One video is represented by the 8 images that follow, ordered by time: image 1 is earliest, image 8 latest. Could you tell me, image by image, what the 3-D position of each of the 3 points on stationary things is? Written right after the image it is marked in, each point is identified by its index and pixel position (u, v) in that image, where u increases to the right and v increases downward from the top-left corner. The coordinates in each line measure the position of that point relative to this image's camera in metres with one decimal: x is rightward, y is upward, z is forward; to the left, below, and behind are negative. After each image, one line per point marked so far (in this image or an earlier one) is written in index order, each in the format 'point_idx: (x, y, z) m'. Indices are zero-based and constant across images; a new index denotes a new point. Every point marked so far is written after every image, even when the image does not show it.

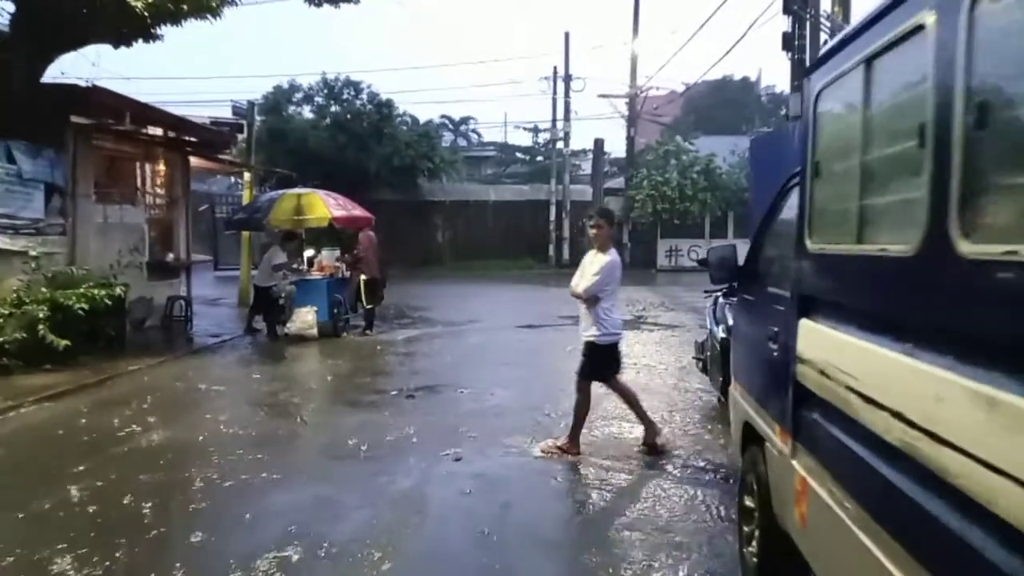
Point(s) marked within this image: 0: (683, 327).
0: (+3.6, -0.8, +14.6) m
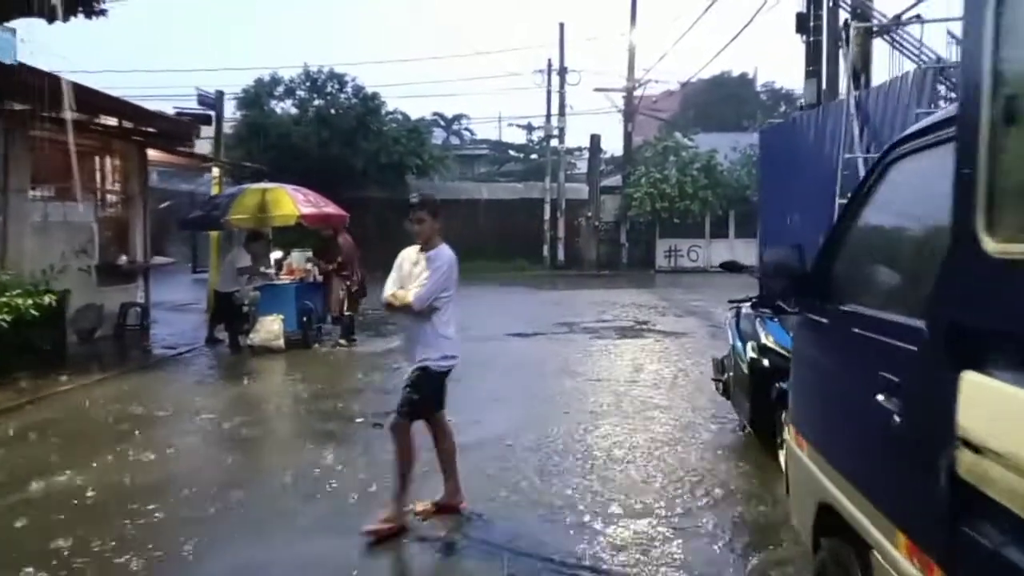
0: (+3.4, -0.9, +13.3) m
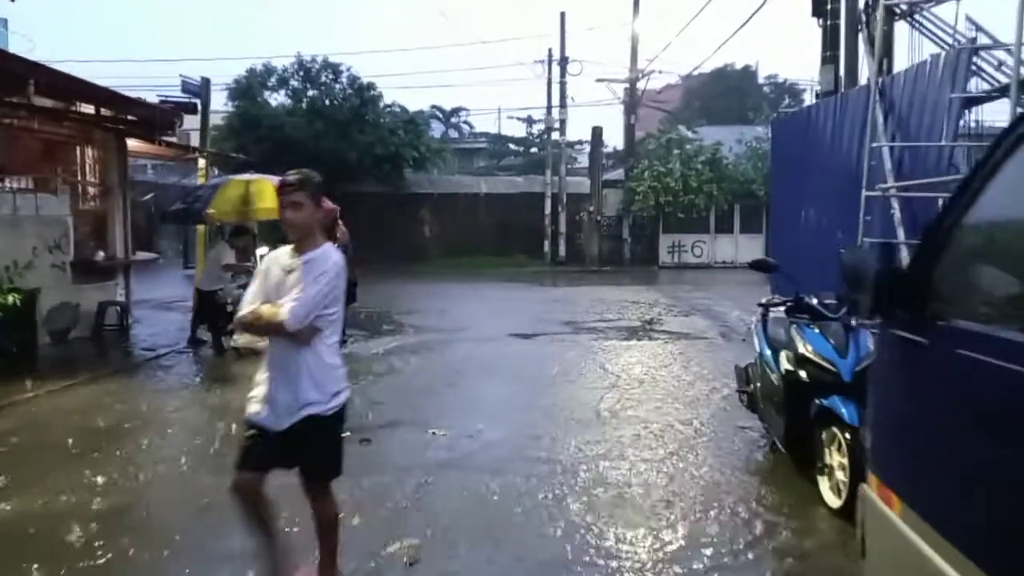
0: (+3.4, -0.9, +12.6) m
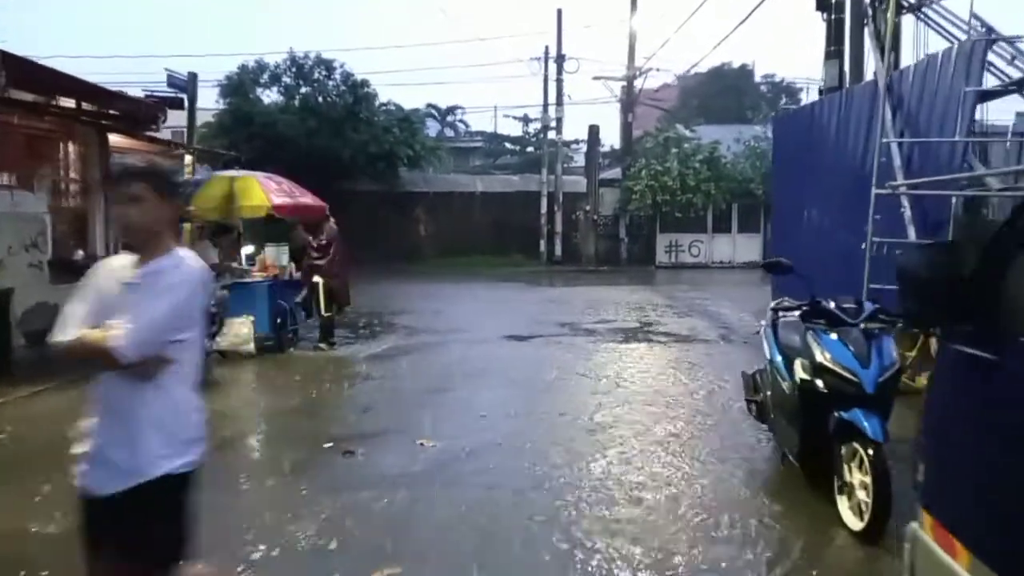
0: (+3.3, -0.9, +12.2) m
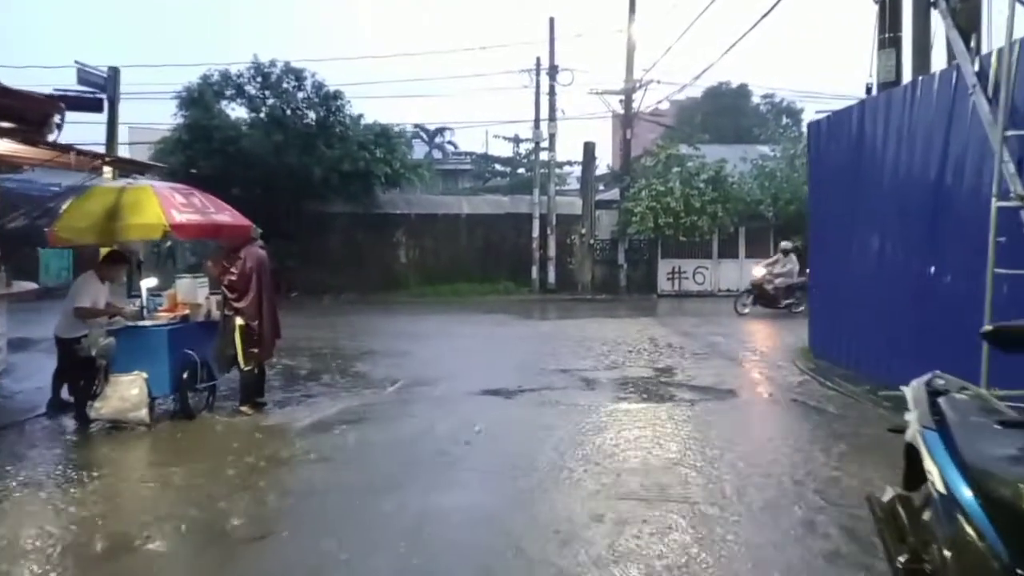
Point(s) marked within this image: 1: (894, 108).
0: (+3.1, -1.5, +9.7) m
1: (+5.4, +2.5, +9.7) m
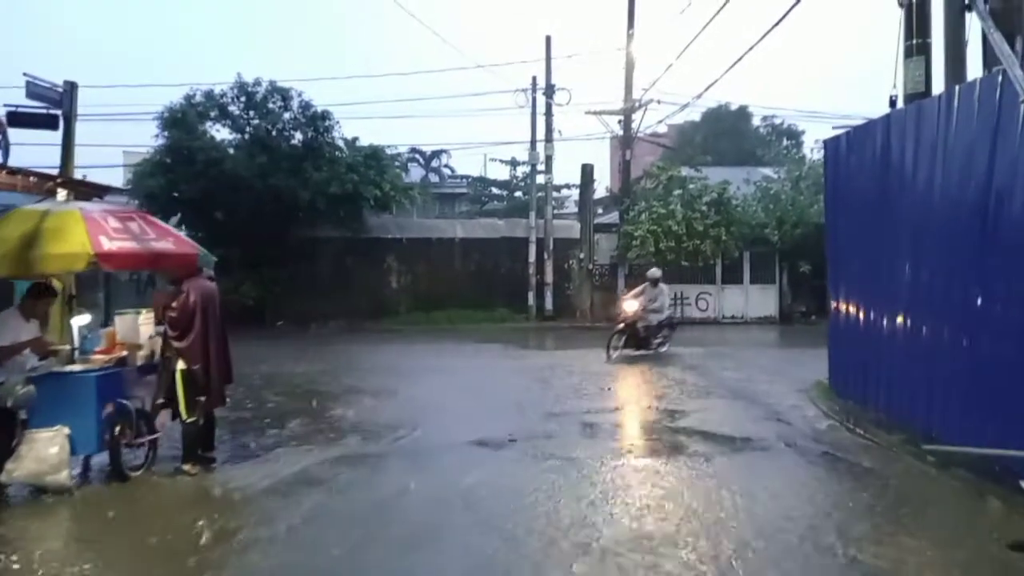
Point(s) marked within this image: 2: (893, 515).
0: (+2.9, -1.9, +8.6) m
1: (+5.3, +2.1, +8.7) m
2: (+3.6, -2.1, +6.5) m
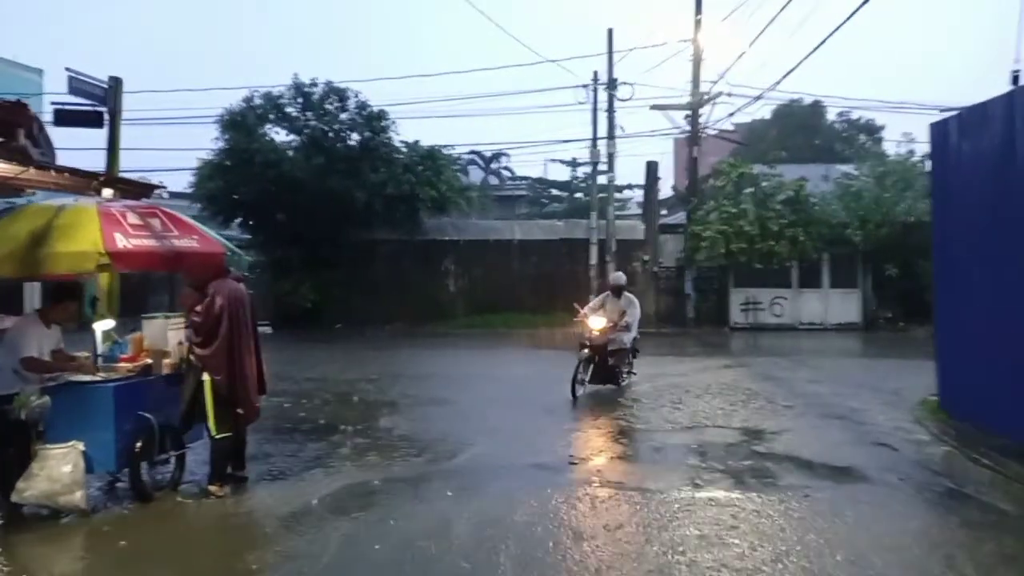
0: (+3.6, -2.0, +7.4) m
1: (+5.9, +2.1, +7.3) m
2: (+4.1, -2.2, +5.2) m
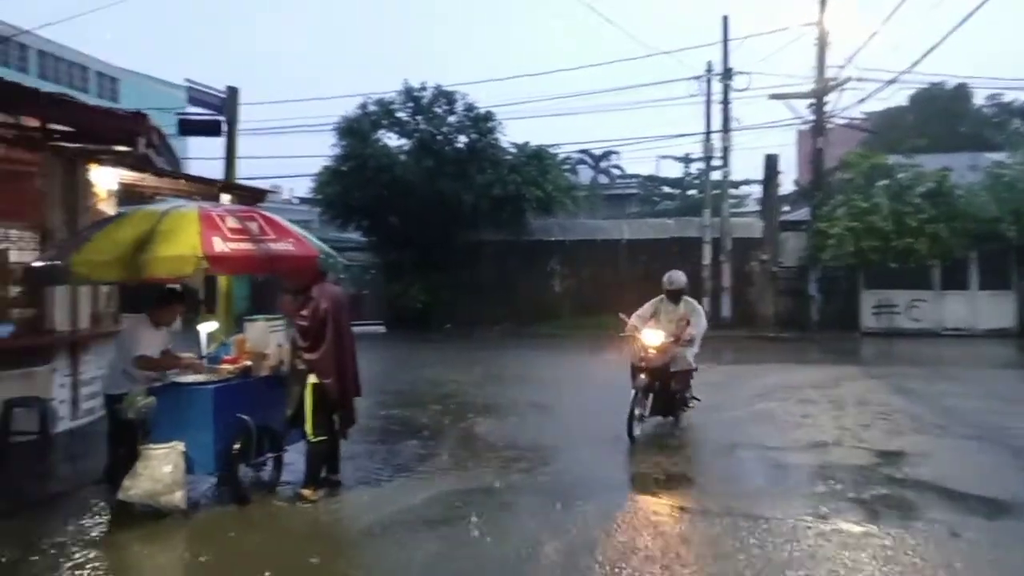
0: (+4.6, -2.0, +6.3) m
1: (+6.8, +2.0, +5.8) m
2: (+4.7, -2.2, +4.1) m
